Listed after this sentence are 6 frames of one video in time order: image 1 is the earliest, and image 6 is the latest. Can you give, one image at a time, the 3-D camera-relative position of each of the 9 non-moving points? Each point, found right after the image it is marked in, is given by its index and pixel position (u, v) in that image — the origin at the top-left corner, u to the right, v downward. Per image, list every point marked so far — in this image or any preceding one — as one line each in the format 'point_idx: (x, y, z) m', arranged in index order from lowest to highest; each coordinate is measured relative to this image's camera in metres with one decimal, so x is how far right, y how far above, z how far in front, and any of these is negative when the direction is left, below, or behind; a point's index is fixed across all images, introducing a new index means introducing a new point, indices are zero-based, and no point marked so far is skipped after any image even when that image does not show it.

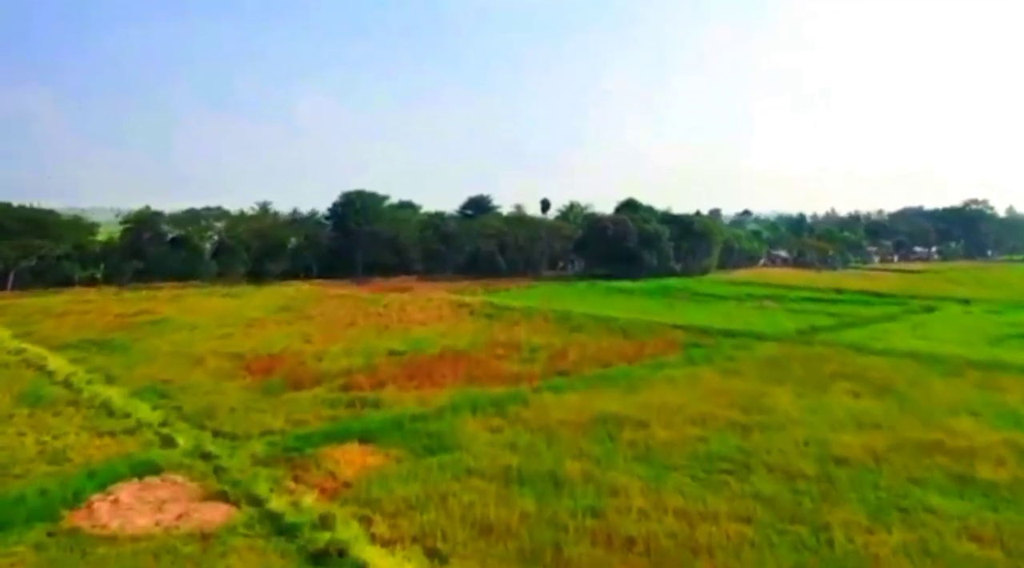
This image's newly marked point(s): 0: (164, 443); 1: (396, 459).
0: (-6.5, -2.9, +14.1) m
1: (-2.1, -3.1, +13.5) m
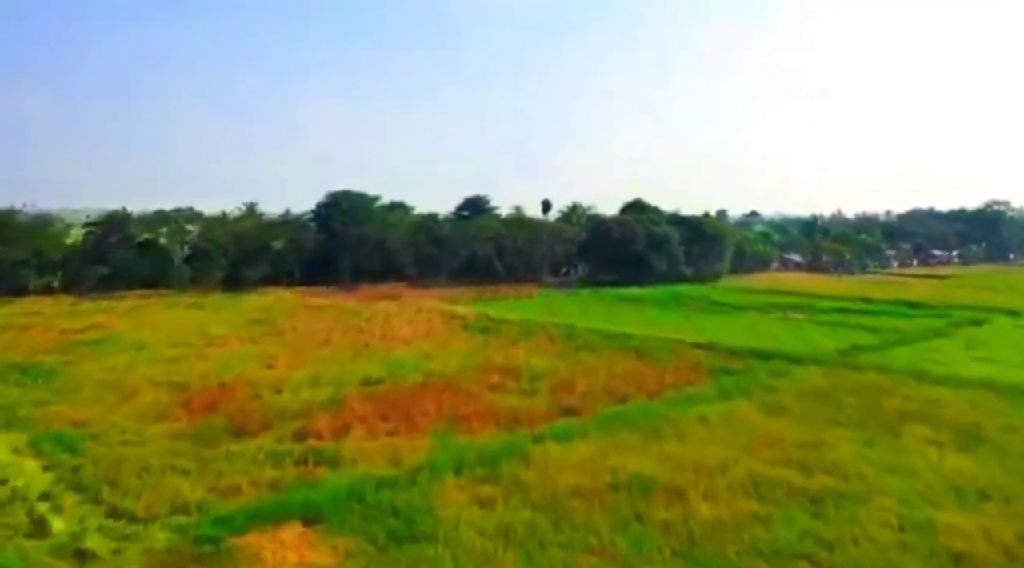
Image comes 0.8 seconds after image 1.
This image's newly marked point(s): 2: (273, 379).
0: (-6.6, -3.3, +10.4) m
1: (-2.1, -3.5, +9.9) m
2: (-6.3, -2.5, +20.0) m
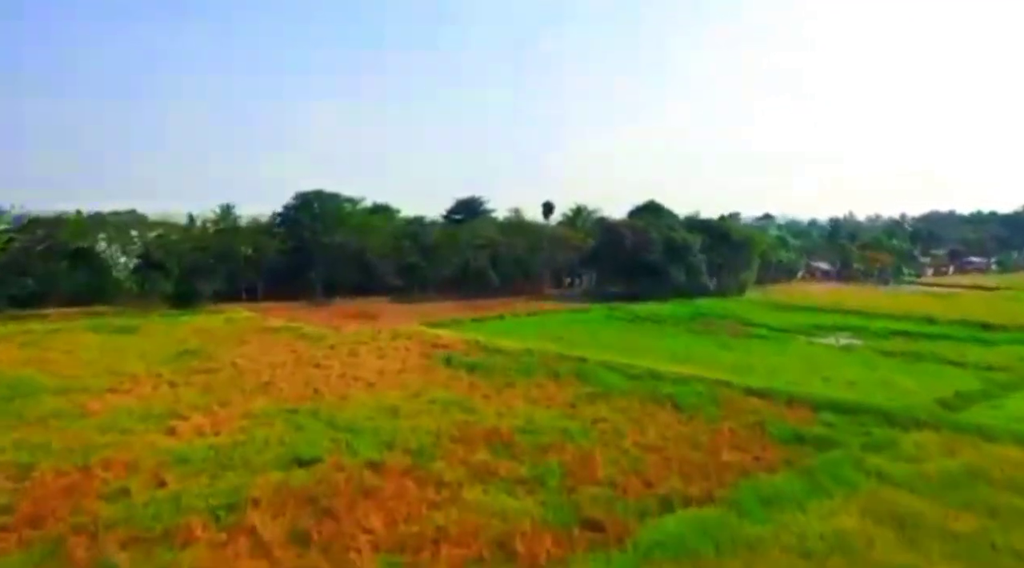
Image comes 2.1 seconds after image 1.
0: (-6.7, -4.0, +4.4) m
1: (-2.3, -4.2, +3.9) m
2: (-6.5, -3.2, +14.0) m
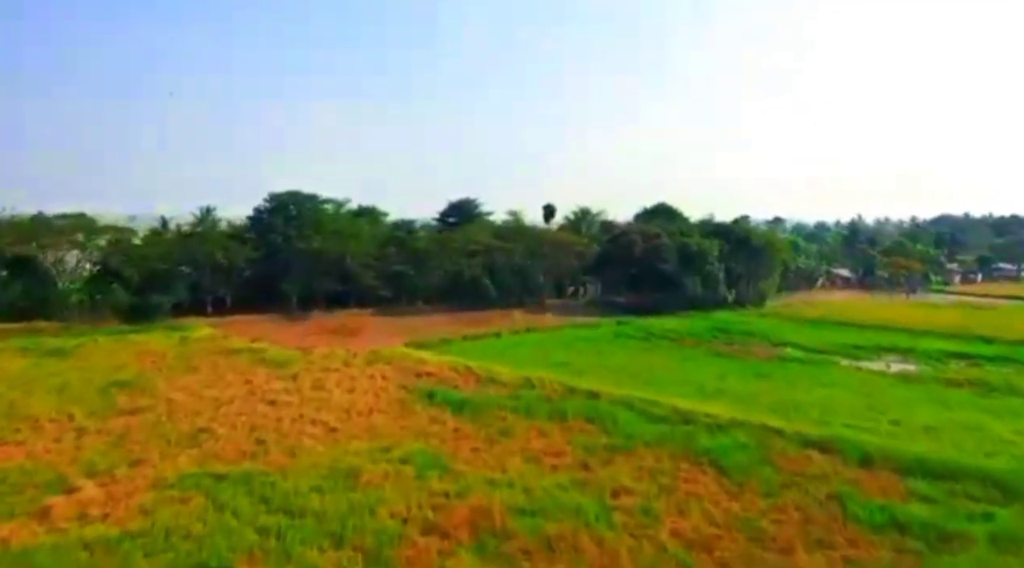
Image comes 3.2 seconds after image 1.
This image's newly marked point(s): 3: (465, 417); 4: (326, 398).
0: (-6.7, -4.4, +0.3) m
1: (-2.3, -4.7, -0.2) m
2: (-6.5, -3.6, +9.9) m
3: (-1.1, -3.1, +17.5) m
4: (-4.7, -2.9, +19.3) m
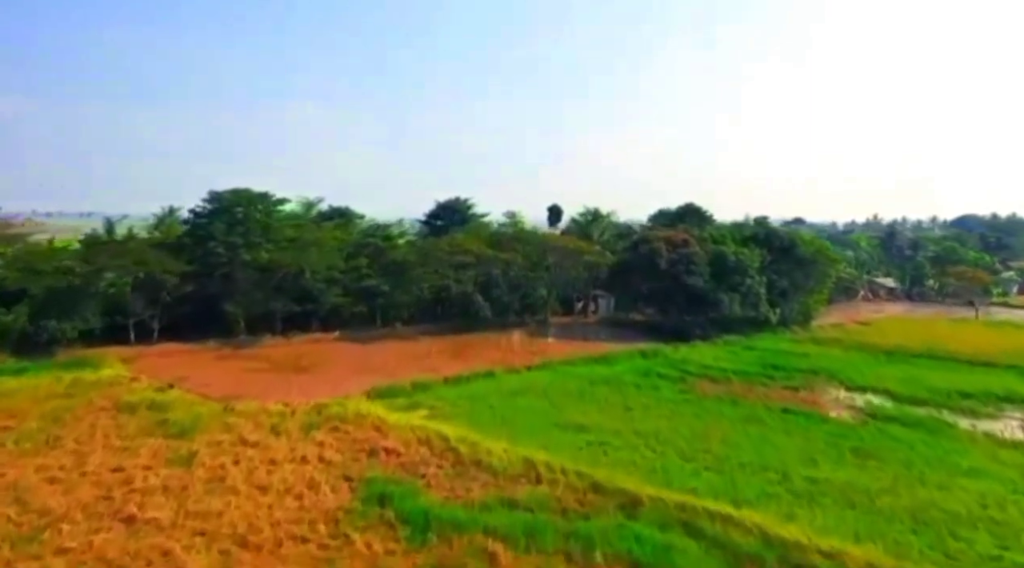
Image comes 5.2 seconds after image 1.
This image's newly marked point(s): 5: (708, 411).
0: (-6.9, -5.2, -6.5) m
1: (-2.4, -5.4, -7.0) m
2: (-6.6, -4.4, +3.1) m
3: (-1.2, -3.9, +10.7) m
4: (-4.8, -3.7, +12.4) m
5: (+5.1, -3.2, +19.4) m
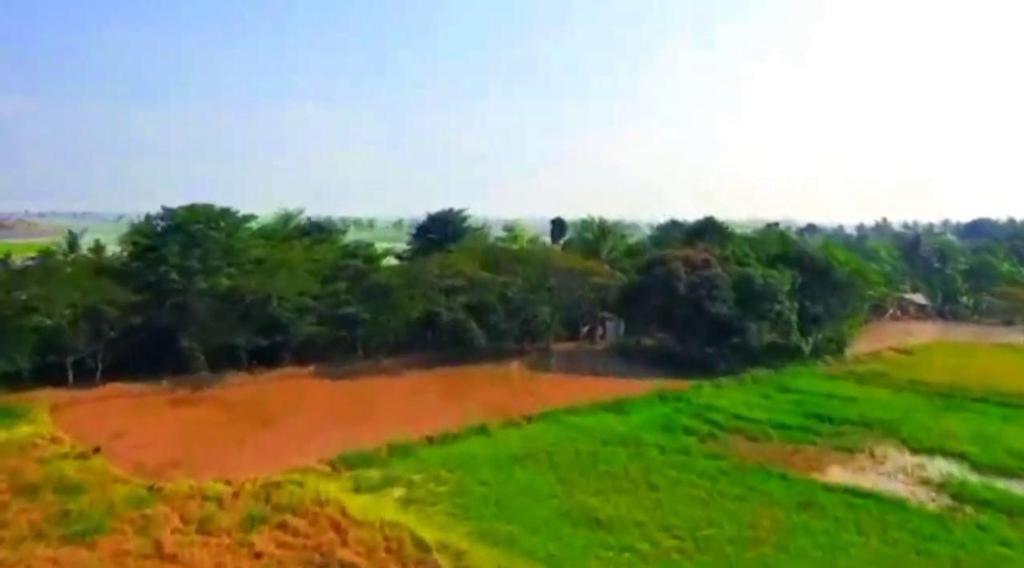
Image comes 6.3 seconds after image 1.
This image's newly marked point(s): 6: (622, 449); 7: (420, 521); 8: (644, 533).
0: (-6.9, -6.2, -10.3) m
1: (-2.5, -6.4, -10.8) m
2: (-6.7, -5.4, -0.7) m
3: (-1.3, -4.9, +6.9) m
4: (-4.9, -4.7, +8.7) m
5: (+5.0, -4.2, +15.7) m
6: (+2.7, -3.9, +18.2) m
7: (-1.7, -4.2, +13.7) m
8: (+2.4, -4.3, +13.5) m
